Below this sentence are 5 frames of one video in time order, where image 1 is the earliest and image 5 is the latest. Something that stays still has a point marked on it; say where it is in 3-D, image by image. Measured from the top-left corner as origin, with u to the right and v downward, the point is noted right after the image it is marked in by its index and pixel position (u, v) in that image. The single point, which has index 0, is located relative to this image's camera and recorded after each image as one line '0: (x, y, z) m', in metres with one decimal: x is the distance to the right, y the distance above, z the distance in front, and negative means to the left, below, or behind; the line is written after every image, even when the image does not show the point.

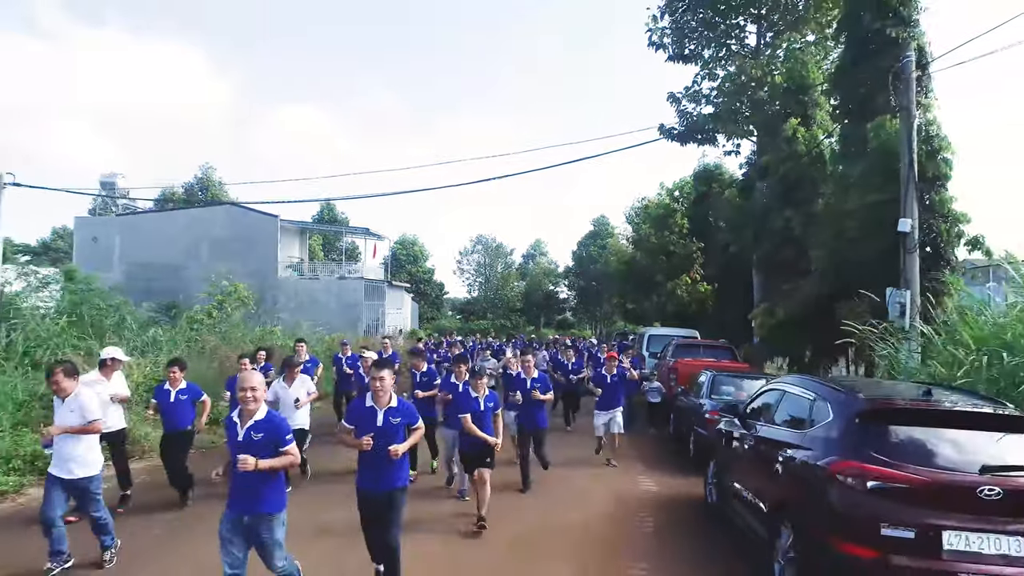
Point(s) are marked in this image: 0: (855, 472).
0: (+2.0, -1.1, +4.1) m
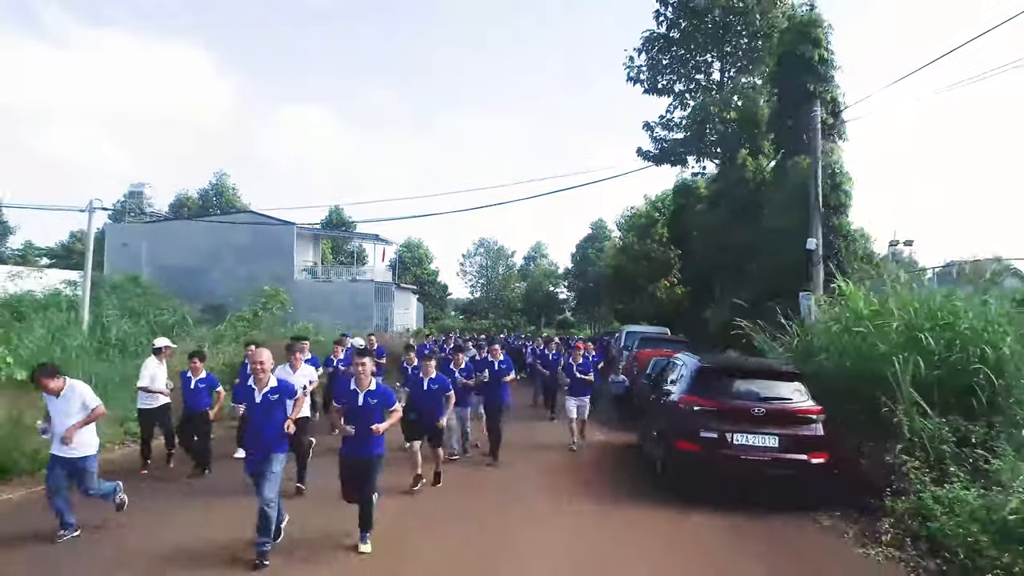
0: (+1.8, -1.2, +7.1) m
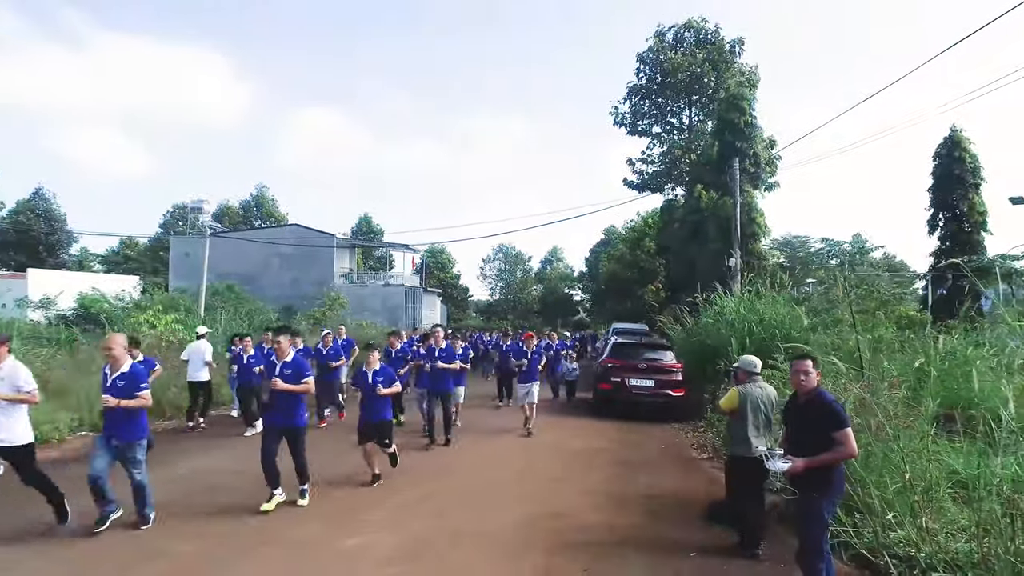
0: (+1.7, -1.3, +12.5) m
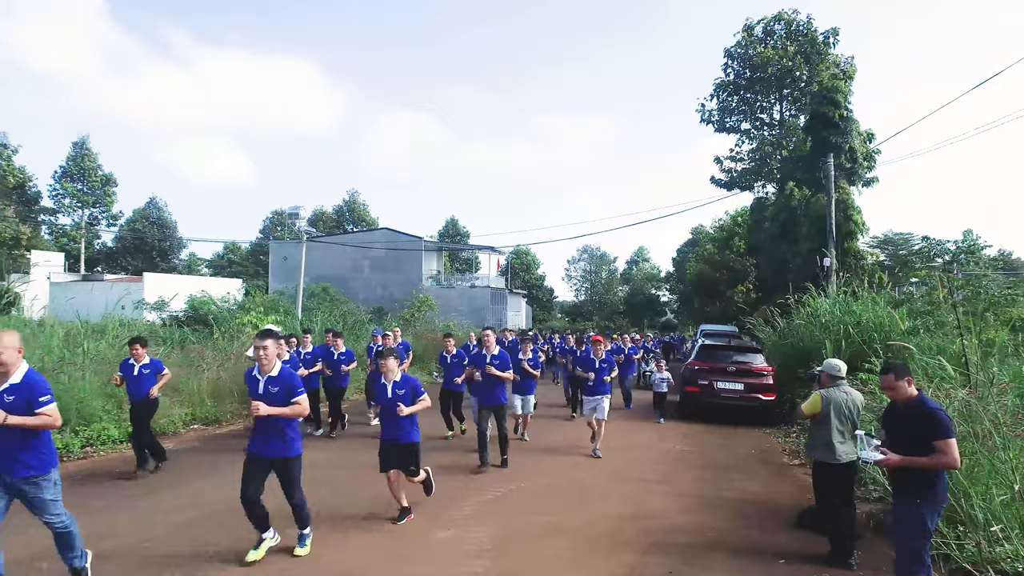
0: (+3.2, -1.3, +12.3) m
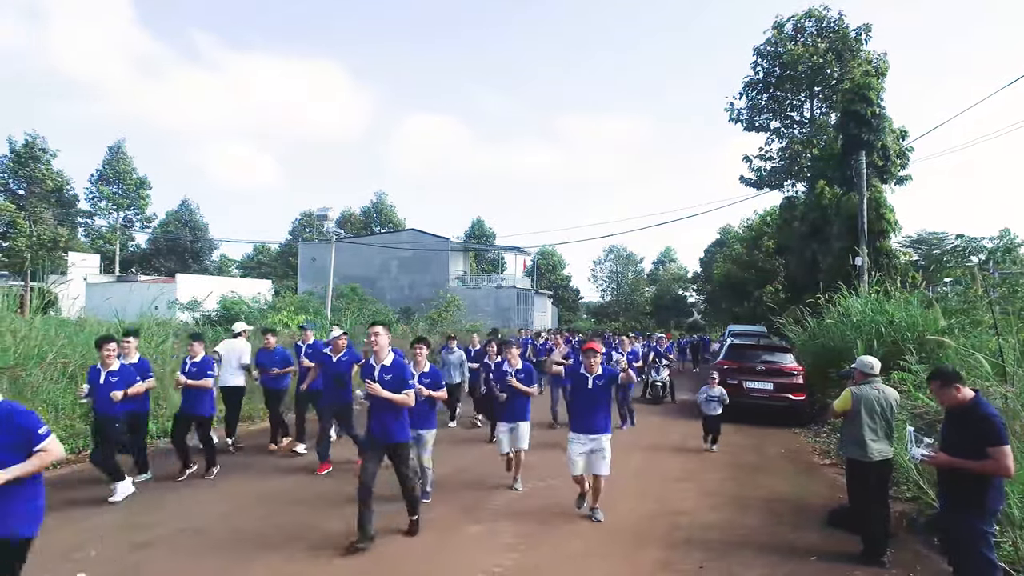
0: (+3.6, -1.3, +12.3) m
